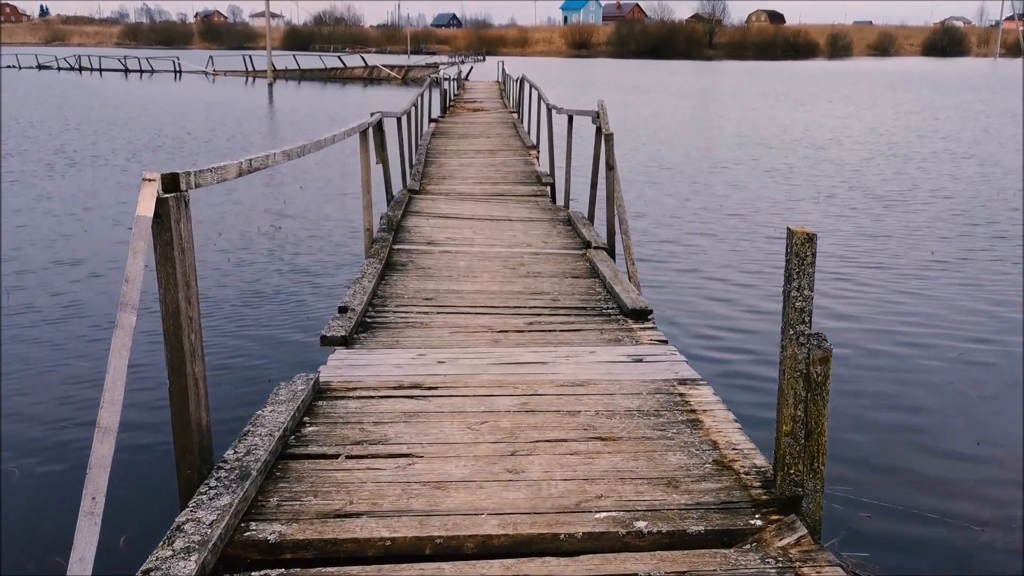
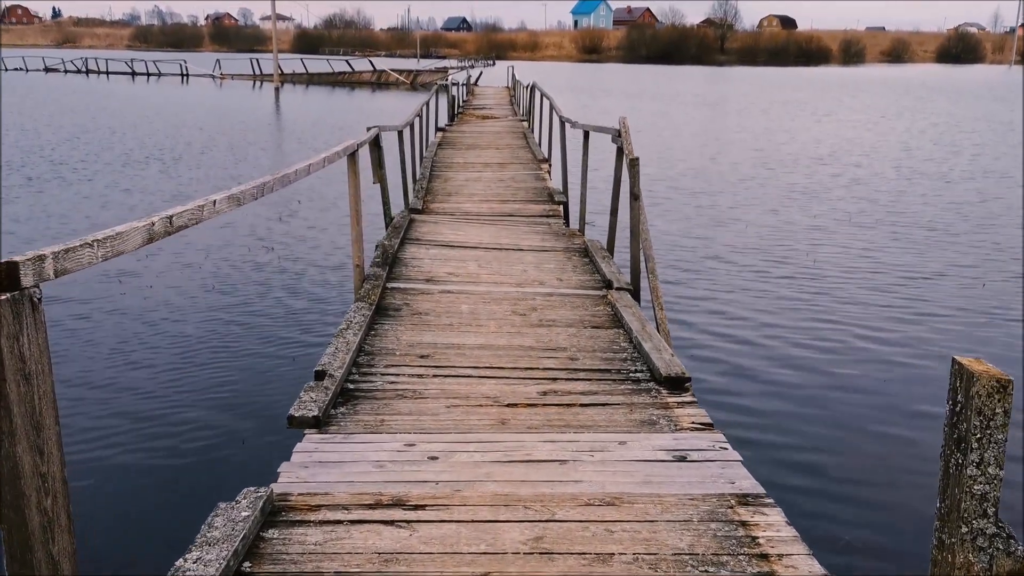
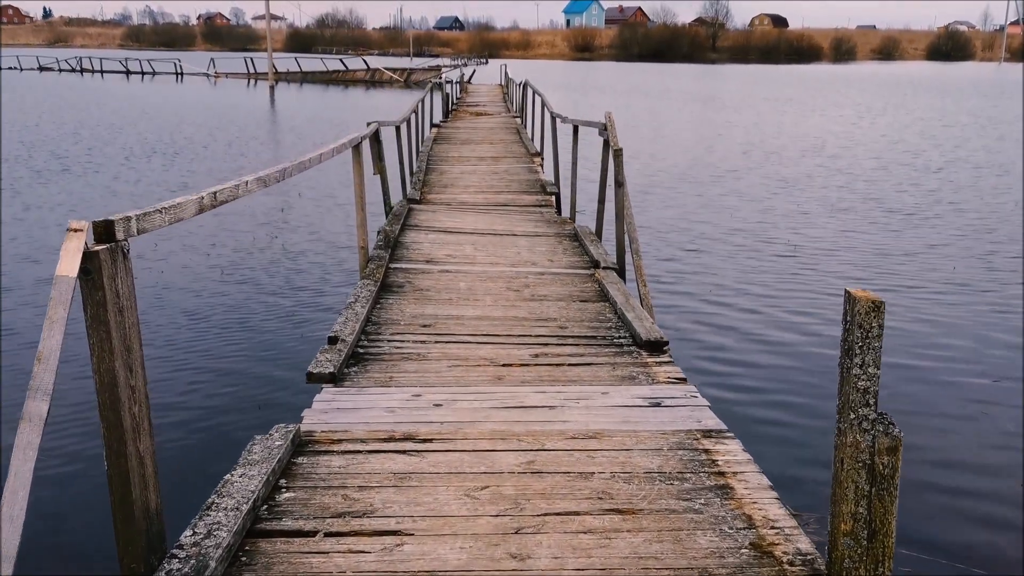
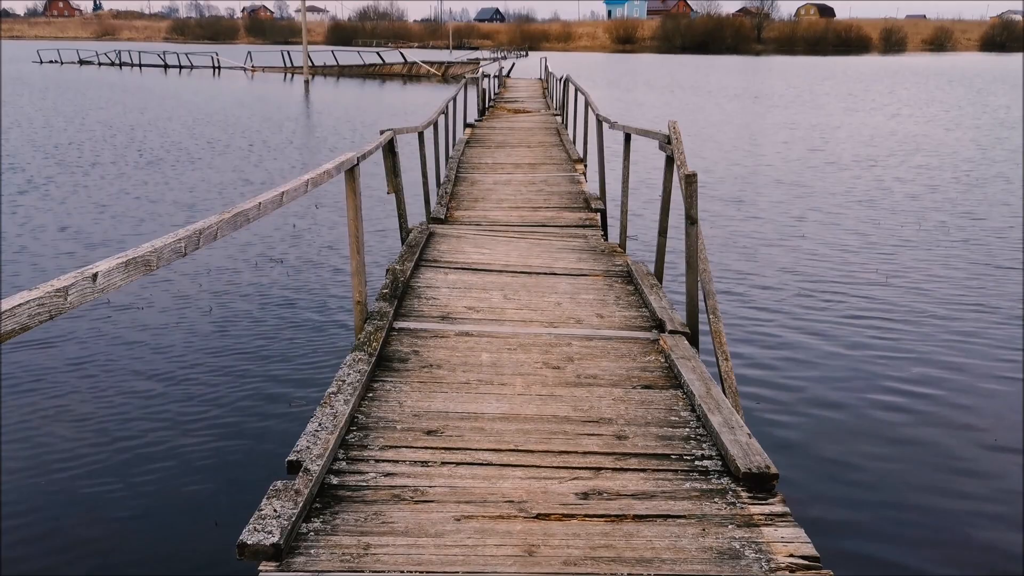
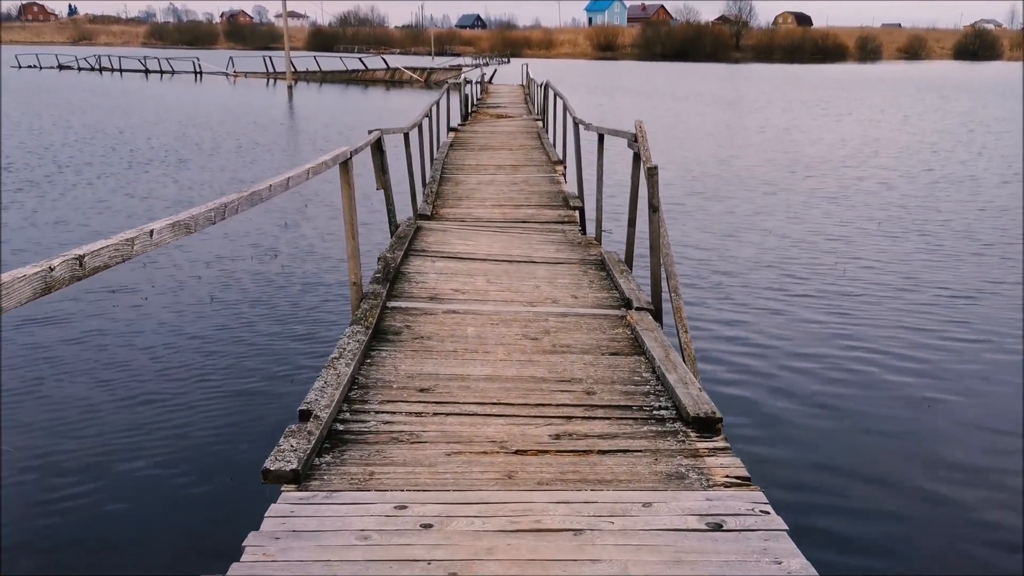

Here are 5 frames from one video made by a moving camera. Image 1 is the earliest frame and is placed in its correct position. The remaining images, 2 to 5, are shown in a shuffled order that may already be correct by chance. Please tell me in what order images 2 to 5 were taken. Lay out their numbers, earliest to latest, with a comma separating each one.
3, 2, 5, 4
